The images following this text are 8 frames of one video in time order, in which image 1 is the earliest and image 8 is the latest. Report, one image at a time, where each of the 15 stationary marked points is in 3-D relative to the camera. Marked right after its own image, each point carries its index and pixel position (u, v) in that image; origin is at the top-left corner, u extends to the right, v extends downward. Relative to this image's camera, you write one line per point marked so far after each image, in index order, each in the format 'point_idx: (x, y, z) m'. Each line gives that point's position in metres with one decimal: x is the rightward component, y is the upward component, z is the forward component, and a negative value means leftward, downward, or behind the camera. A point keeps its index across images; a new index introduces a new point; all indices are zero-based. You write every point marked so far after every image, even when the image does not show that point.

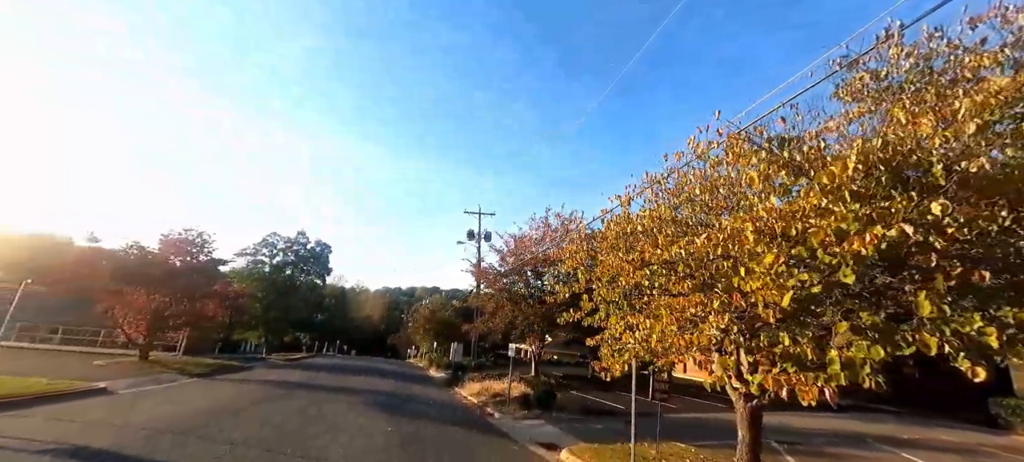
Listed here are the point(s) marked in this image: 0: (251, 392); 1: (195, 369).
0: (-8.1, -5.1, +13.5) m
1: (-13.8, -6.0, +18.9) m
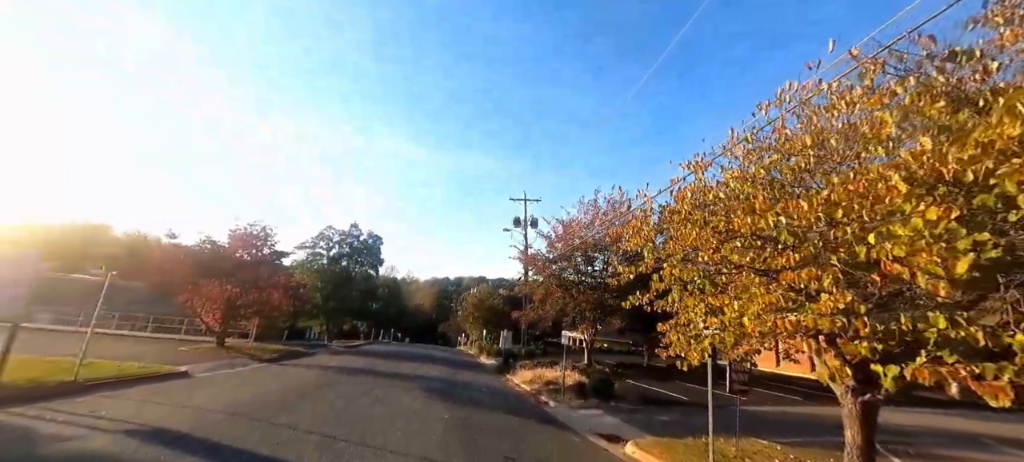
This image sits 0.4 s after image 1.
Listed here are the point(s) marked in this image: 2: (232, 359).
0: (-6.3, -4.7, +14.0) m
1: (-11.4, -5.7, +19.9) m
2: (-11.8, -5.4, +18.2) m
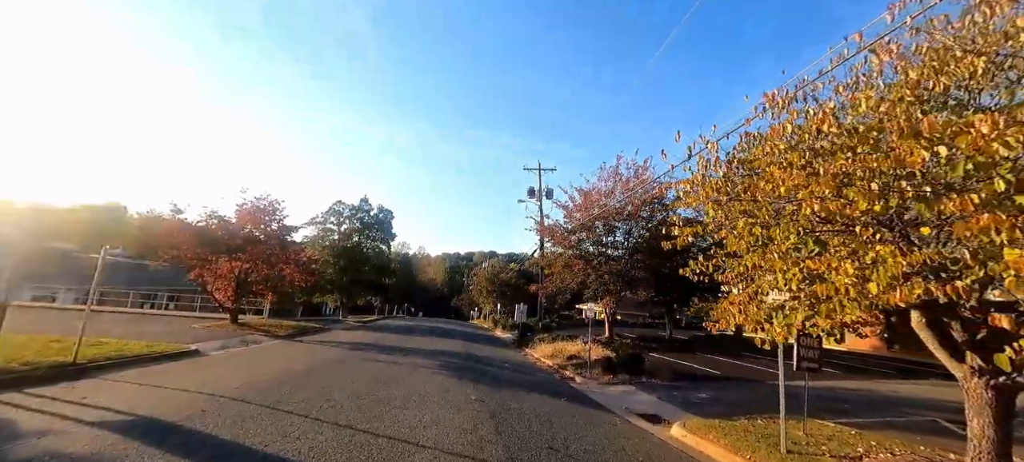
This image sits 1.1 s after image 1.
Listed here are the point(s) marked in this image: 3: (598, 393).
0: (-5.6, -3.8, +13.4) m
1: (-10.5, -4.5, +19.4) m
2: (-11.0, -4.3, +17.7) m
3: (+2.3, -4.3, +11.3) m
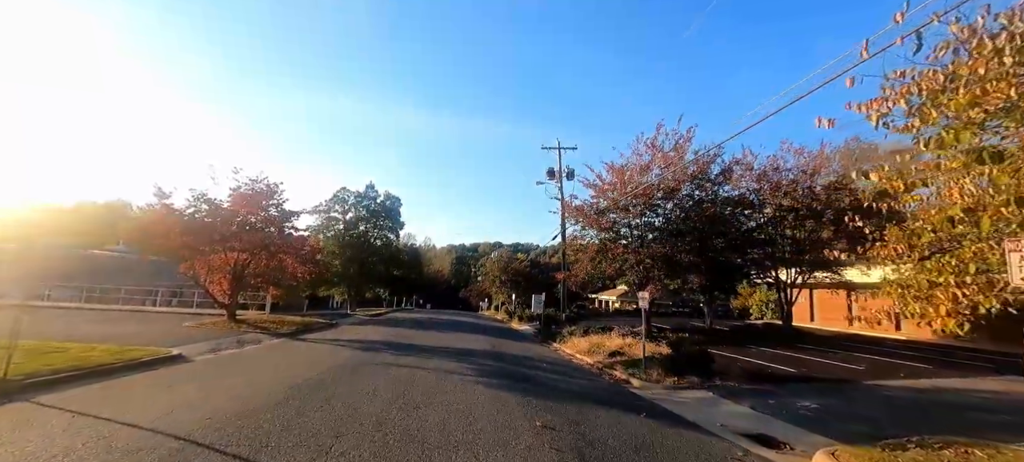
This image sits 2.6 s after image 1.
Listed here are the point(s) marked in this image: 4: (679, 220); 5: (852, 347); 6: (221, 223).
0: (-4.5, -3.3, +11.3) m
1: (-9.3, -3.9, +17.4) m
2: (-9.8, -3.8, +15.7) m
3: (+3.4, -3.7, +9.2) m
4: (+7.1, +0.6, +18.4) m
5: (+14.9, -5.1, +18.9) m
6: (-12.1, +0.3, +17.9) m
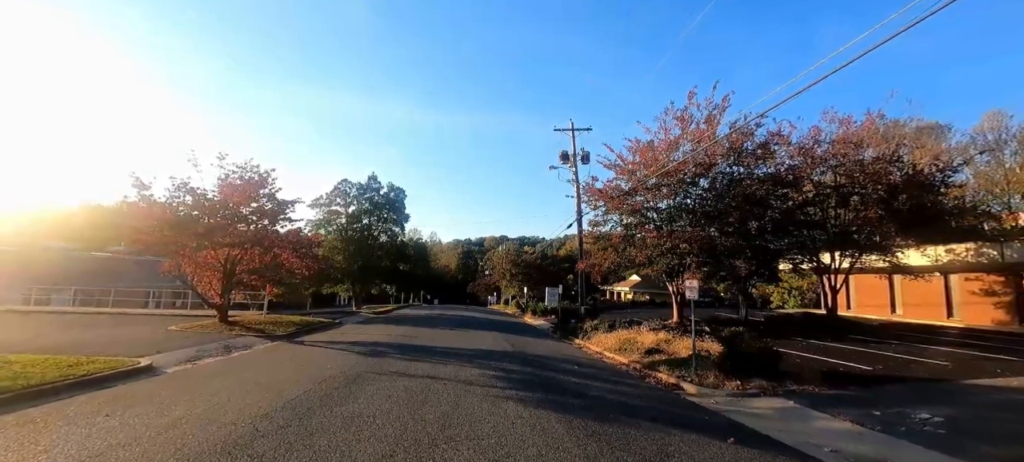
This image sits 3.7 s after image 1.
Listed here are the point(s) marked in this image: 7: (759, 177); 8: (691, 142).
0: (-3.8, -3.0, +9.6) m
1: (-8.6, -3.6, +15.8) m
2: (-9.1, -3.5, +14.1) m
3: (+4.0, -3.2, +7.4) m
4: (+7.8, +1.3, +16.5) m
5: (+15.7, -4.2, +17.0) m
6: (-11.5, +0.6, +16.2) m
7: (+8.9, +1.8, +15.7) m
8: (+7.0, +3.5, +16.9) m
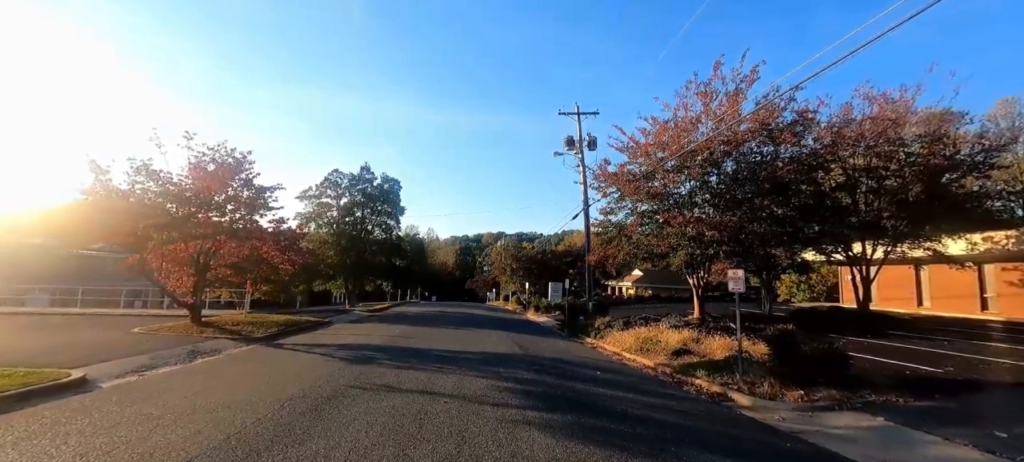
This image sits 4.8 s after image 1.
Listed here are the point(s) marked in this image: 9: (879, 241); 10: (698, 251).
0: (-3.6, -2.6, +7.9) m
1: (-8.4, -3.3, +14.1) m
2: (-8.9, -3.2, +12.4) m
3: (+4.3, -2.8, +5.8) m
4: (+7.9, +1.8, +14.9) m
5: (+15.9, -3.7, +15.5) m
6: (-11.3, +0.9, +14.5) m
7: (+9.0, +2.2, +14.1) m
8: (+7.2, +4.0, +15.2) m
9: (+15.8, -0.4, +18.6) m
10: (+6.5, -0.7, +15.2) m
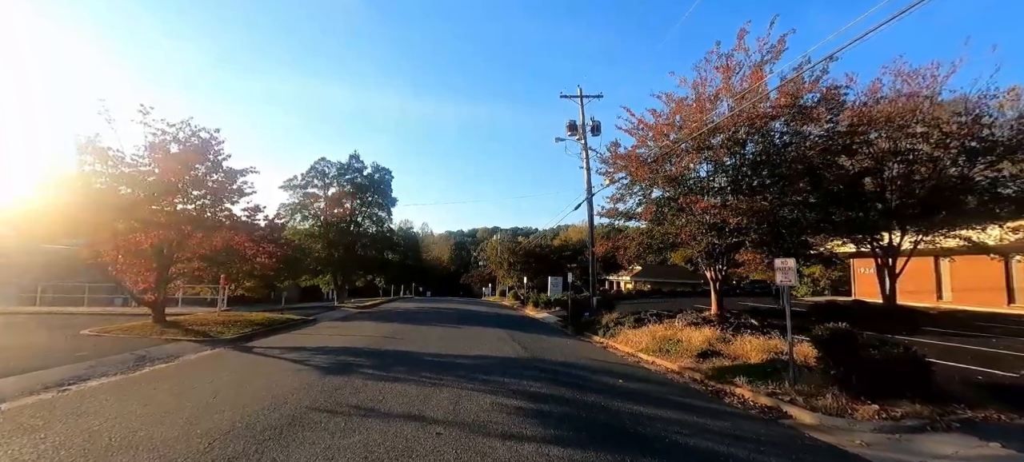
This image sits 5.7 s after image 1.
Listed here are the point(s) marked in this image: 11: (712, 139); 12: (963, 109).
0: (-3.4, -2.3, +6.4) m
1: (-8.3, -2.9, +12.6) m
2: (-8.8, -2.9, +10.9) m
3: (+4.4, -2.5, +4.4) m
4: (+8.0, +2.2, +13.5) m
5: (+16.0, -3.2, +14.2) m
6: (-11.2, +1.2, +12.9) m
7: (+9.1, +2.6, +12.7) m
8: (+7.2, +4.4, +13.8) m
9: (+15.8, +0.1, +17.3) m
10: (+6.6, -0.3, +13.8) m
11: (+6.4, +3.0, +13.8) m
12: (+15.9, +4.3, +15.2) m
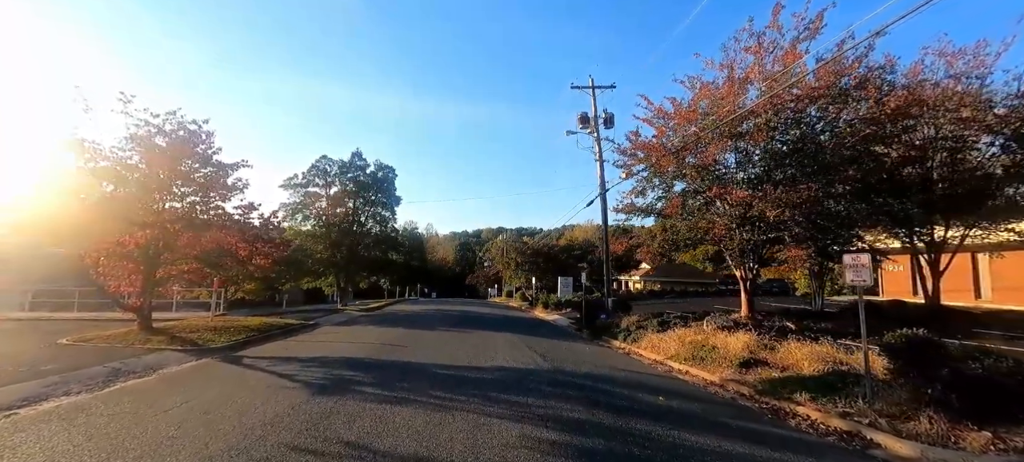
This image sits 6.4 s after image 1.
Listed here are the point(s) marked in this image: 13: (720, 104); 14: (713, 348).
0: (-3.1, -2.3, +5.4) m
1: (-7.9, -2.9, +11.6) m
2: (-8.4, -2.8, +9.9) m
3: (+4.7, -2.4, +3.3) m
4: (+8.3, +2.4, +12.4) m
5: (+16.4, -3.0, +13.0) m
6: (-10.9, +1.3, +11.9) m
7: (+9.4, +2.8, +11.5) m
8: (+7.6, +4.5, +12.7) m
9: (+16.2, +0.3, +16.0) m
10: (+7.0, -0.2, +12.6) m
11: (+6.7, +3.2, +12.7) m
12: (+16.3, +4.6, +14.0) m
13: (+6.4, +4.0, +13.3) m
14: (+4.8, -2.8, +10.4) m
